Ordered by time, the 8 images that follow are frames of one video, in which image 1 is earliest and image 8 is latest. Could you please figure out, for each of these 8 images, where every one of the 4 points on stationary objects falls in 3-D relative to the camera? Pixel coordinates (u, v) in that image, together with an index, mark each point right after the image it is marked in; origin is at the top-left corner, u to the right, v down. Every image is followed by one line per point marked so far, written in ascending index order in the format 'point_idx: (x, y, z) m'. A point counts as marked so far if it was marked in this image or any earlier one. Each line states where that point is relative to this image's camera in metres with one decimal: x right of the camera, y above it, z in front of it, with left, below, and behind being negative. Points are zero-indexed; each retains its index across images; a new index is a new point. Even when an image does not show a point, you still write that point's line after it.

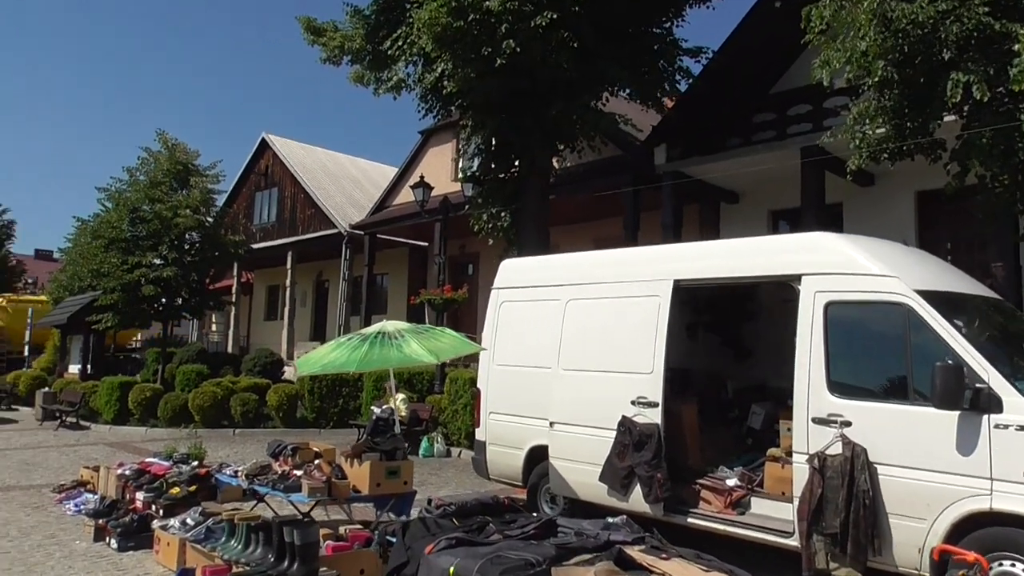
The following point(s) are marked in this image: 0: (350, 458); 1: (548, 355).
0: (-1.3, -1.4, +6.7) m
1: (+0.3, -0.6, +7.6) m
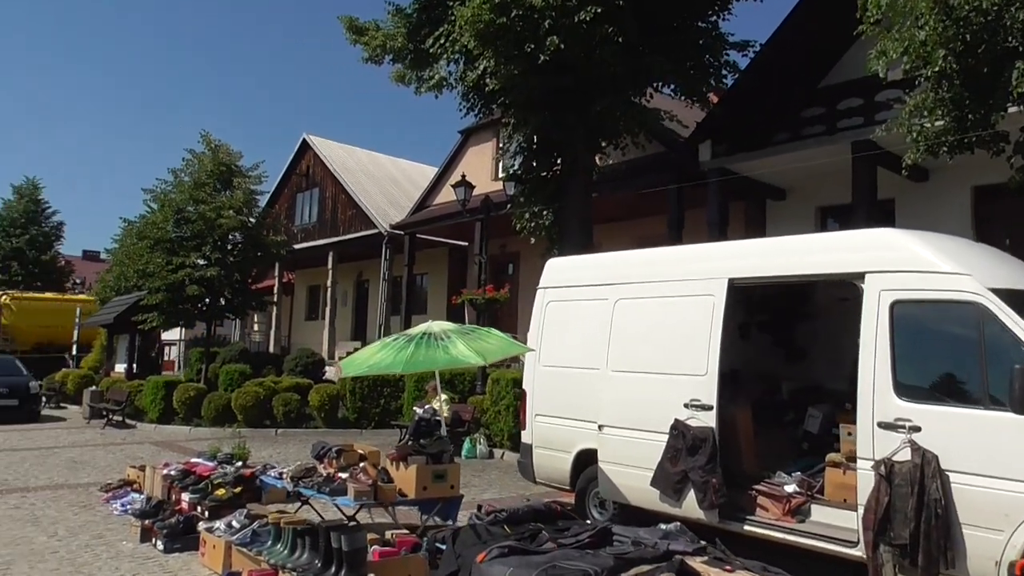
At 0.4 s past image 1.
0: (-0.9, -1.4, +6.5) m
1: (+0.8, -0.6, +7.4) m
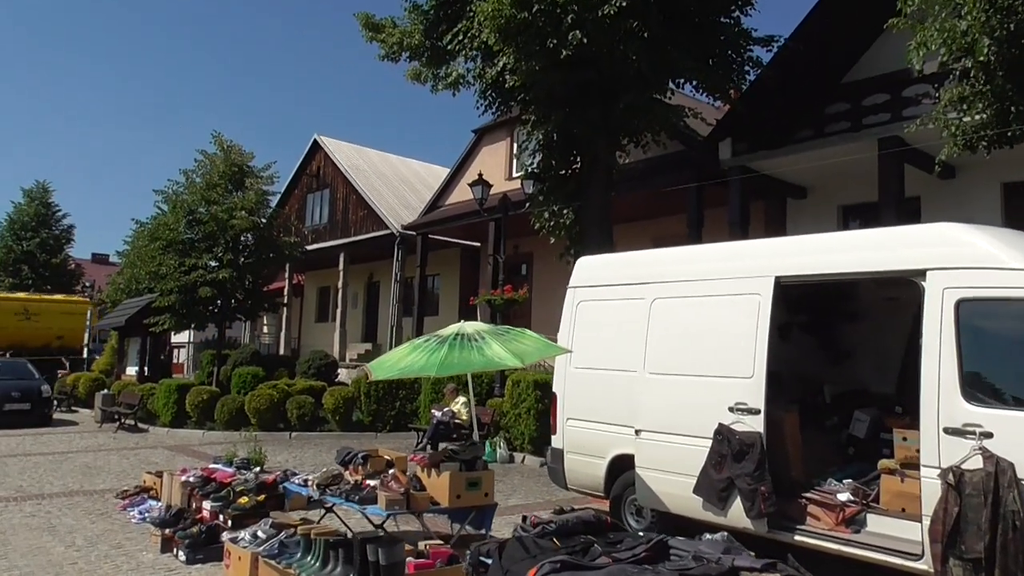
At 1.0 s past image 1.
0: (-0.7, -1.4, +6.3) m
1: (+1.1, -0.6, +7.1) m
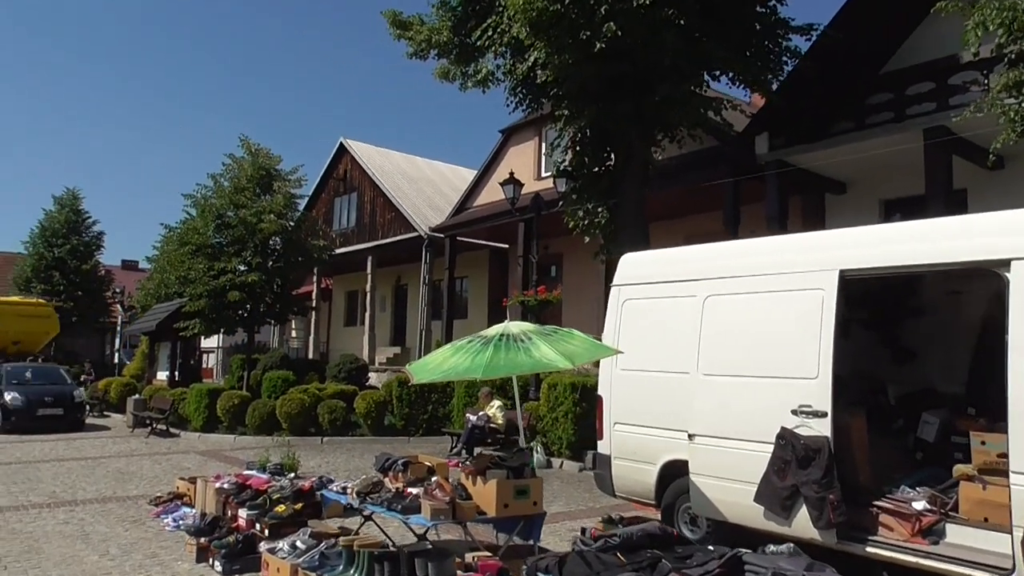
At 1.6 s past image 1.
0: (-0.3, -1.4, +6.0) m
1: (+1.5, -0.6, +6.8) m
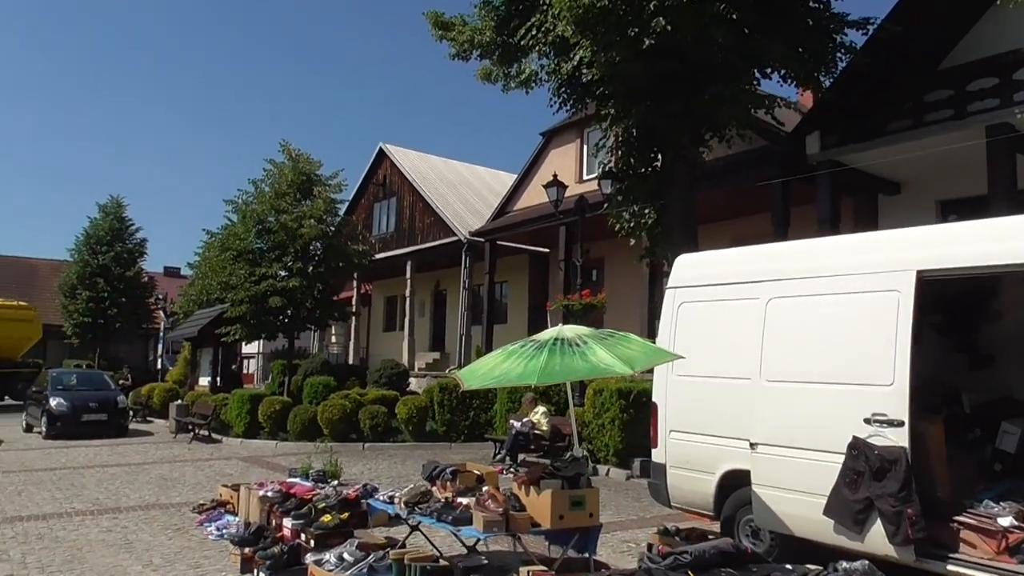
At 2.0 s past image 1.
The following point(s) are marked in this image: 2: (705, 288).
0: (+0.1, -1.4, +5.7) m
1: (+1.9, -0.6, +6.5) m
2: (+1.7, 0.0, +7.0) m
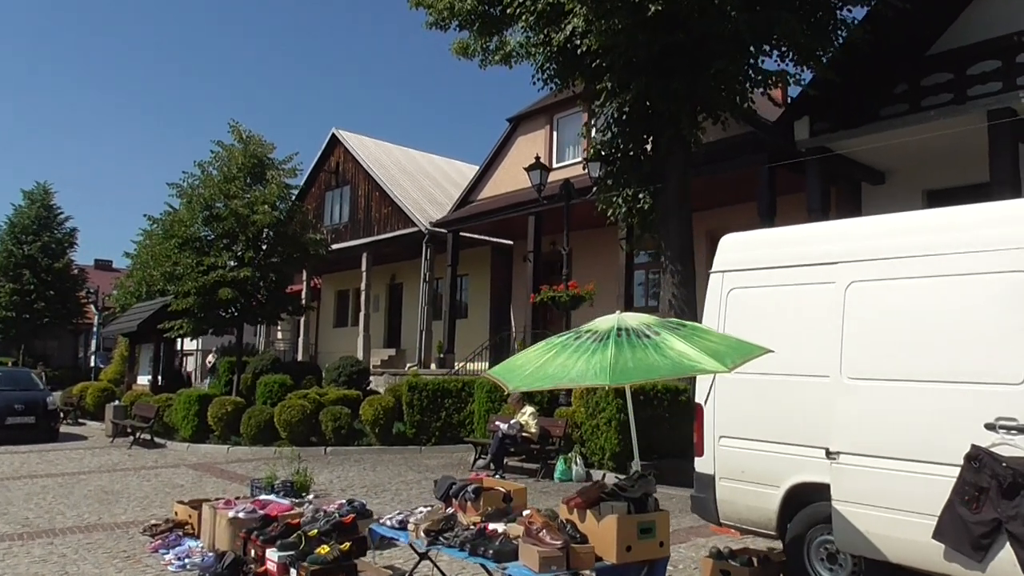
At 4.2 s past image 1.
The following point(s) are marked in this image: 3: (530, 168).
0: (+0.4, -1.3, +4.7) m
1: (+2.1, -0.5, +5.5) m
2: (+1.9, +0.1, +6.1) m
3: (+0.3, +2.1, +13.9) m
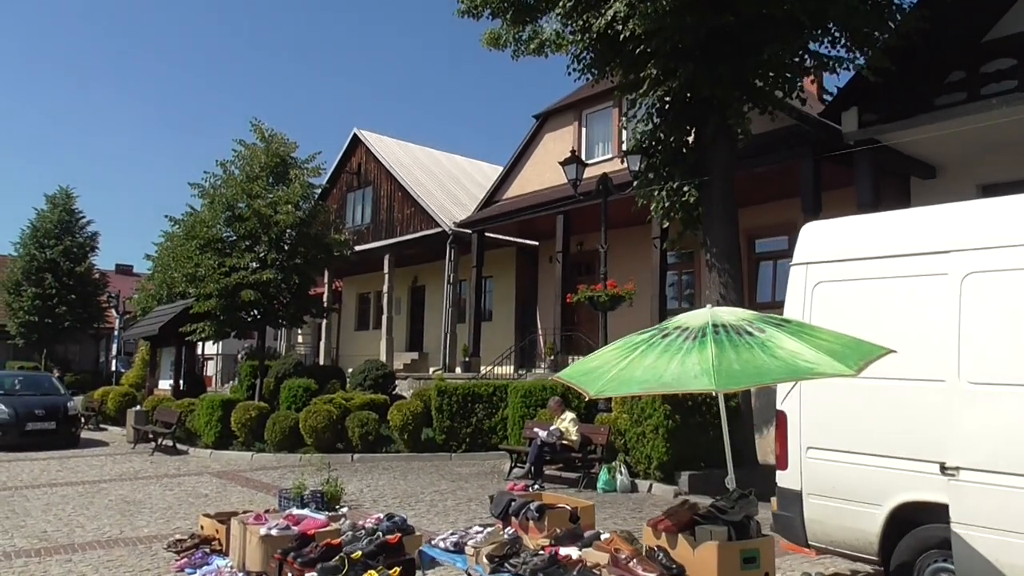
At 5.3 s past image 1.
0: (+0.8, -1.2, +4.0) m
1: (+2.5, -0.4, +4.9) m
2: (+2.3, +0.2, +5.4) m
3: (+0.9, +2.1, +13.3) m
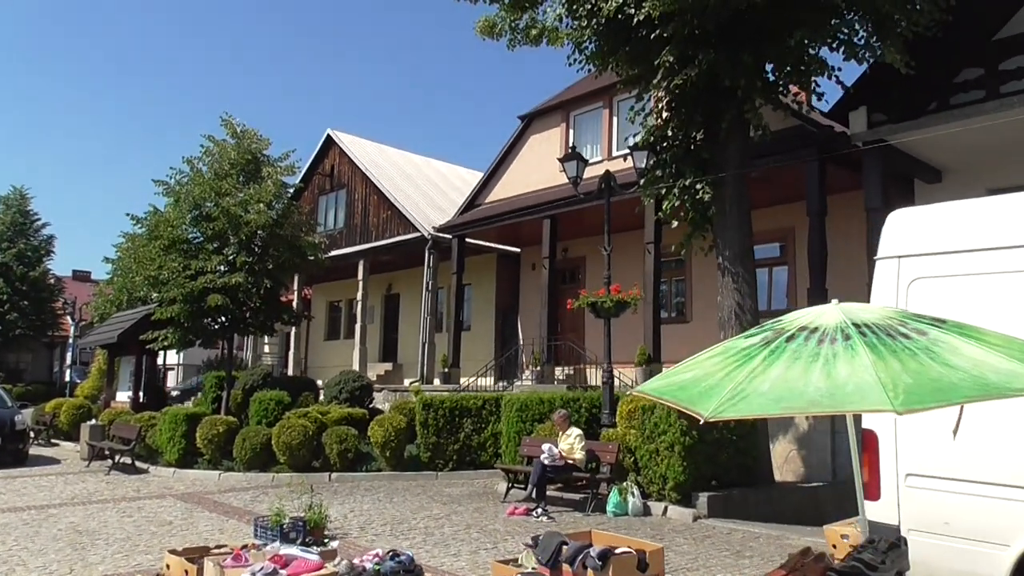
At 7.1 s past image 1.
0: (+1.1, -1.2, +3.1) m
1: (+2.8, -0.4, +4.0) m
2: (+2.6, +0.2, +4.6) m
3: (+0.8, +2.0, +12.4) m
